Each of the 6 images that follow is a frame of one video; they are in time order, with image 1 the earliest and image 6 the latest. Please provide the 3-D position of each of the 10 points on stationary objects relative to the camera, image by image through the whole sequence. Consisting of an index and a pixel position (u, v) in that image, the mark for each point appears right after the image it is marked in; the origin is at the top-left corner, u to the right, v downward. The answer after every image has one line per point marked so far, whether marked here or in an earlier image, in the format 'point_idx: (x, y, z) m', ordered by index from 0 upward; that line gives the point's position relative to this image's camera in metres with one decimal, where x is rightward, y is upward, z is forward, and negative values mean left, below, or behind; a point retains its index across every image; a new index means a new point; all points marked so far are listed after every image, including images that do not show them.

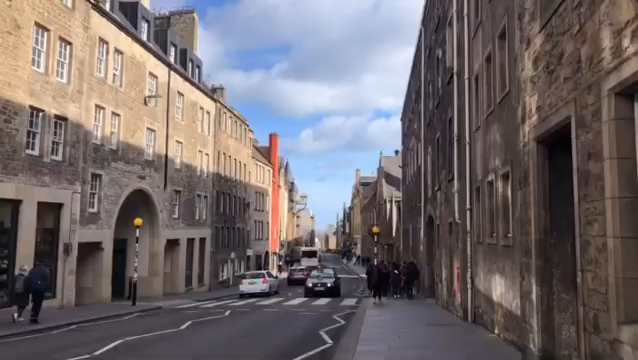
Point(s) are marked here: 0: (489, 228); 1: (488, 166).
0: (+3.9, -1.1, +13.6) m
1: (+3.8, +0.3, +13.4) m
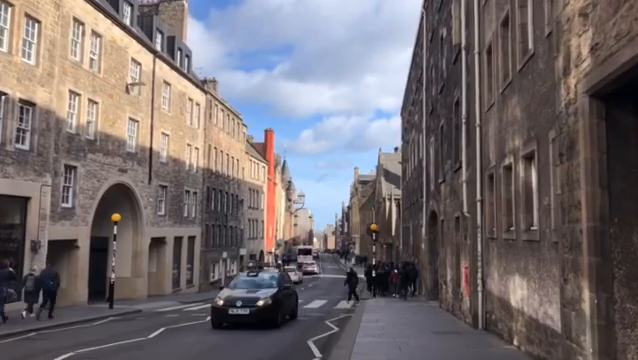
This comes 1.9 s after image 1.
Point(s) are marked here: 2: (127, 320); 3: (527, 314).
0: (+3.7, -0.8, +11.6) m
1: (+3.6, +0.6, +11.4) m
2: (-6.5, -4.7, +20.0) m
3: (+3.4, -2.2, +9.6) m
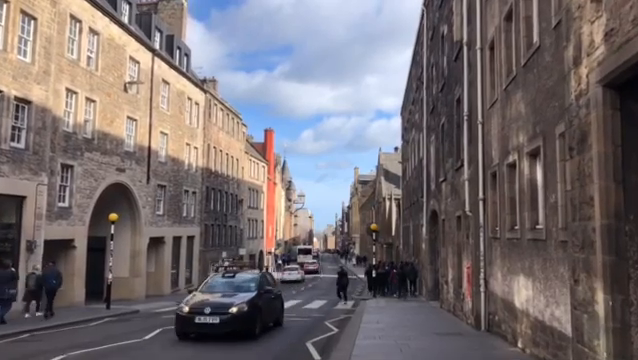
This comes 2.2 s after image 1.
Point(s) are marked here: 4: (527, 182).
0: (+3.7, -0.8, +11.3) m
1: (+3.6, +0.7, +11.1) m
2: (-6.5, -4.7, +19.7) m
3: (+3.4, -2.1, +9.4) m
4: (+3.4, 0.0, +9.8) m
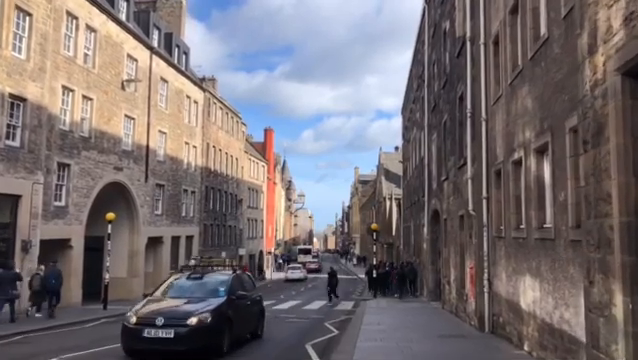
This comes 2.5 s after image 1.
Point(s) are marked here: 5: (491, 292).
0: (+3.7, -0.7, +11.0) m
1: (+3.5, +0.7, +10.8) m
2: (-6.5, -4.6, +19.4) m
3: (+3.4, -2.1, +9.0) m
4: (+3.4, 0.0, +9.5) m
5: (+3.8, -2.5, +13.2) m
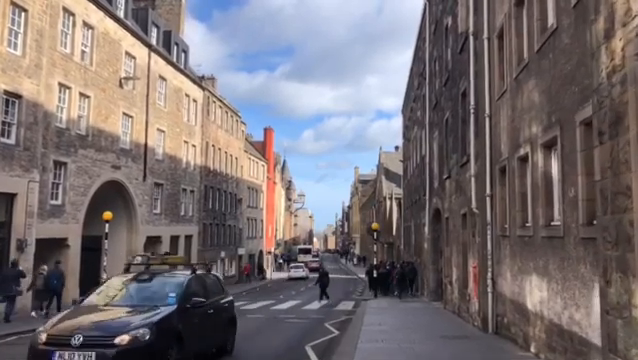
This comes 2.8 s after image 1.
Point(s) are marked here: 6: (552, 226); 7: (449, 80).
0: (+3.7, -0.7, +10.7) m
1: (+3.5, +0.8, +10.5) m
2: (-6.5, -4.6, +19.1) m
3: (+3.4, -2.0, +8.7) m
4: (+3.4, +0.1, +9.1) m
5: (+3.8, -2.4, +12.9) m
6: (+3.4, -0.7, +8.7) m
7: (+4.3, +3.3, +19.6) m
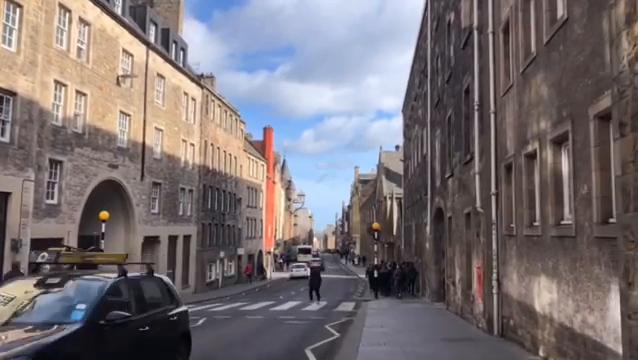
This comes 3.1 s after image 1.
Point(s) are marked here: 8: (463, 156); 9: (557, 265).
0: (+3.7, -0.6, +10.4) m
1: (+3.6, +0.8, +10.1) m
2: (-6.5, -4.5, +18.7) m
3: (+3.4, -2.0, +8.4) m
4: (+3.4, +0.1, +8.8) m
5: (+3.8, -2.4, +12.6) m
6: (+3.4, -0.6, +8.4) m
7: (+4.3, +3.3, +19.2) m
8: (+4.0, +0.7, +16.4) m
9: (+3.4, -1.2, +8.4) m
